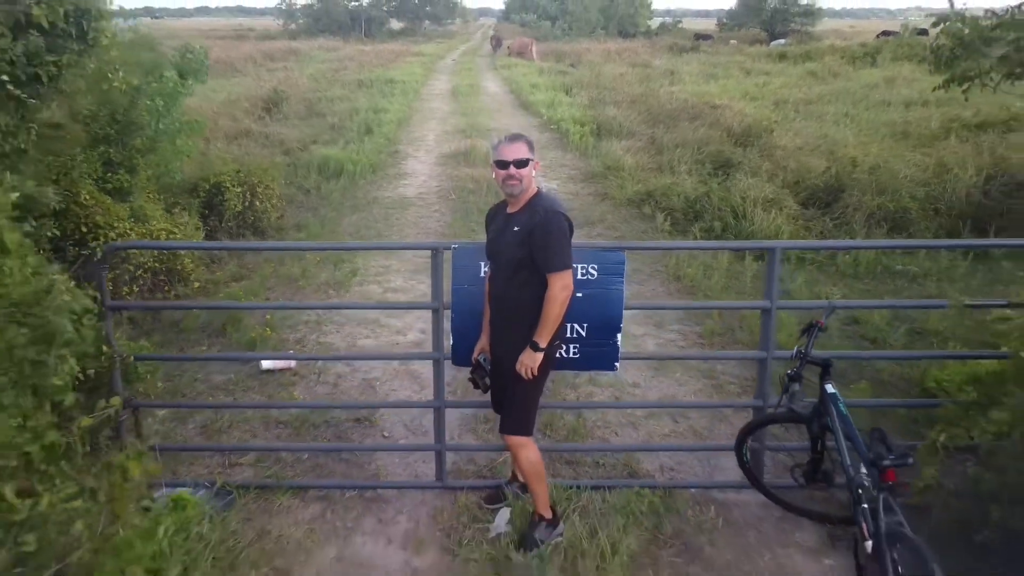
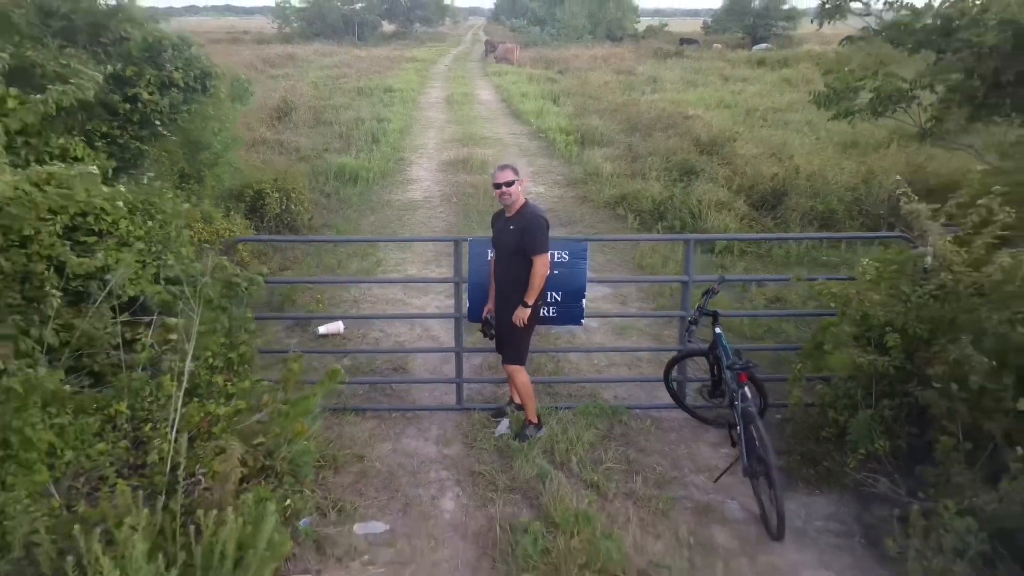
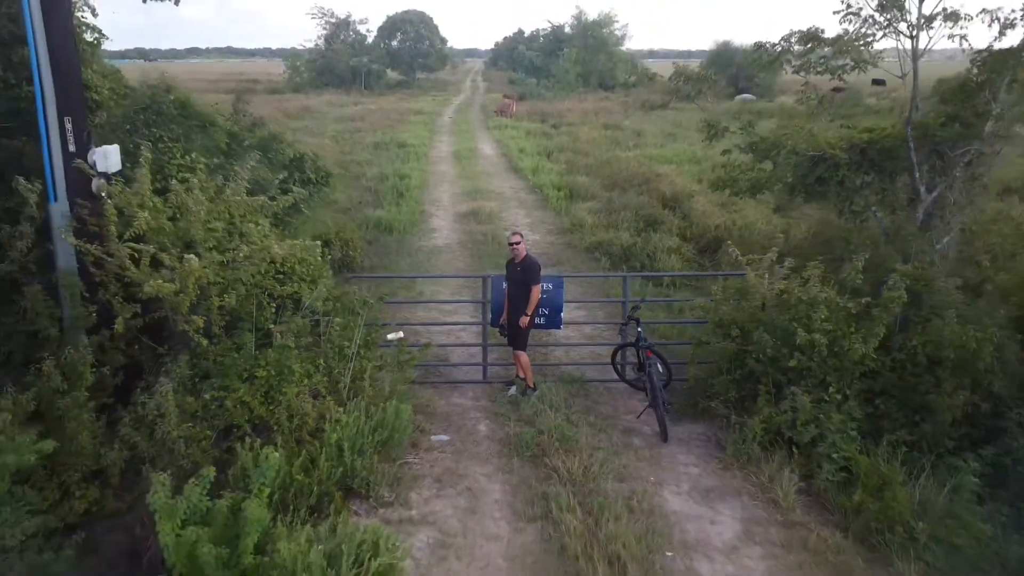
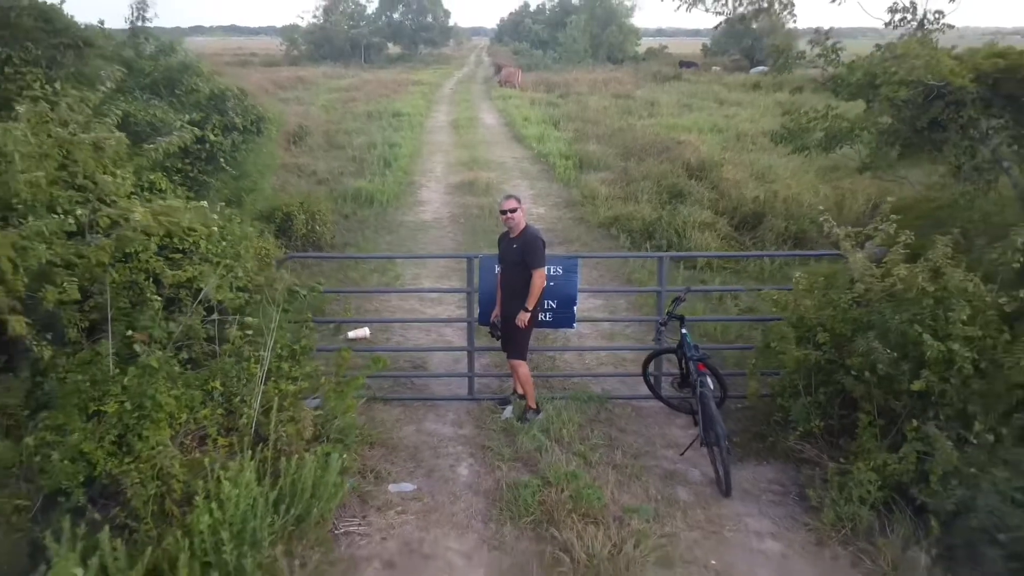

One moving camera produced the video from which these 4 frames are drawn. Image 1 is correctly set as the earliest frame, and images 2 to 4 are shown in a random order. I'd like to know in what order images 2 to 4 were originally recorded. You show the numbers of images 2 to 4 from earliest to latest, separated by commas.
2, 4, 3
